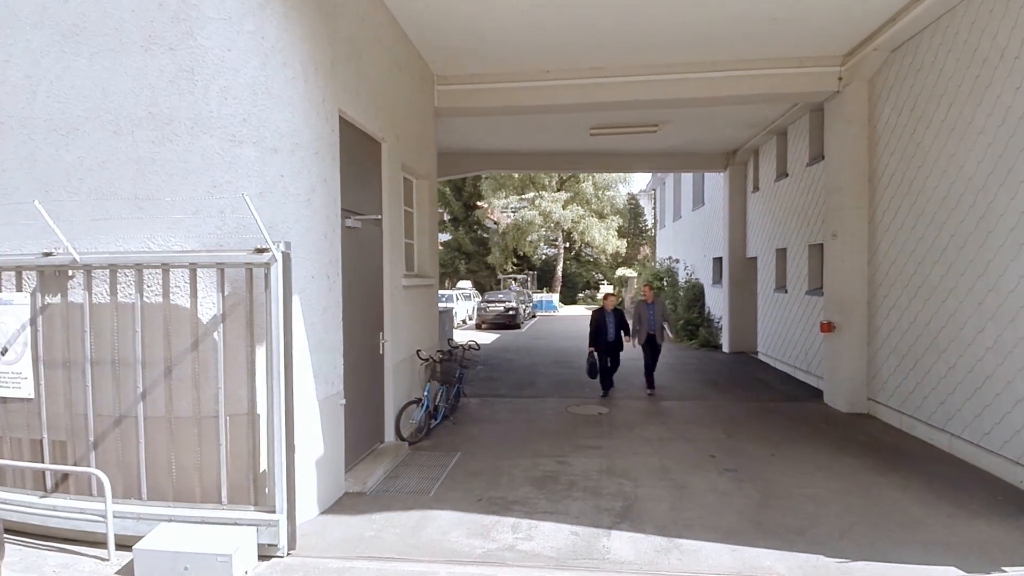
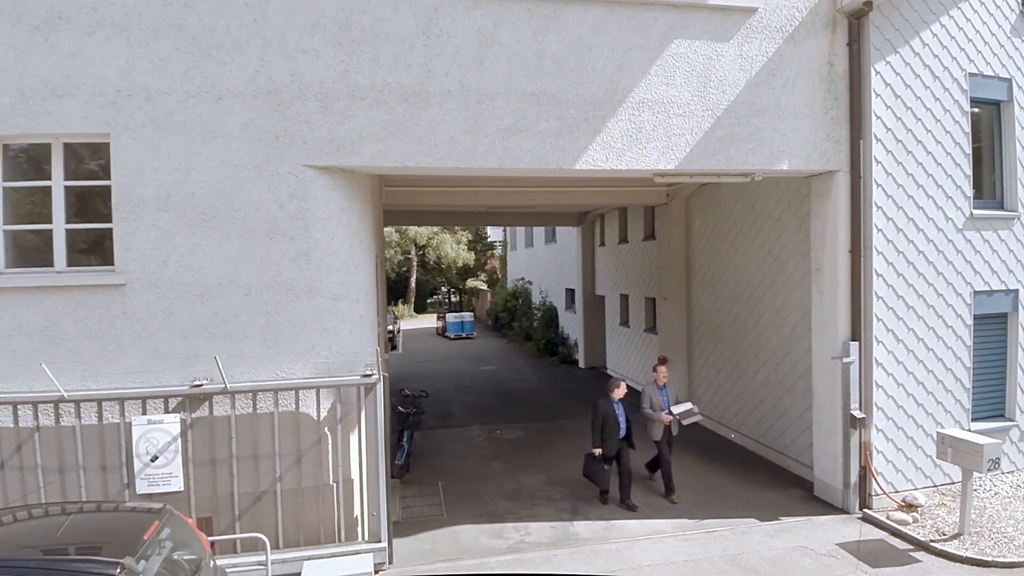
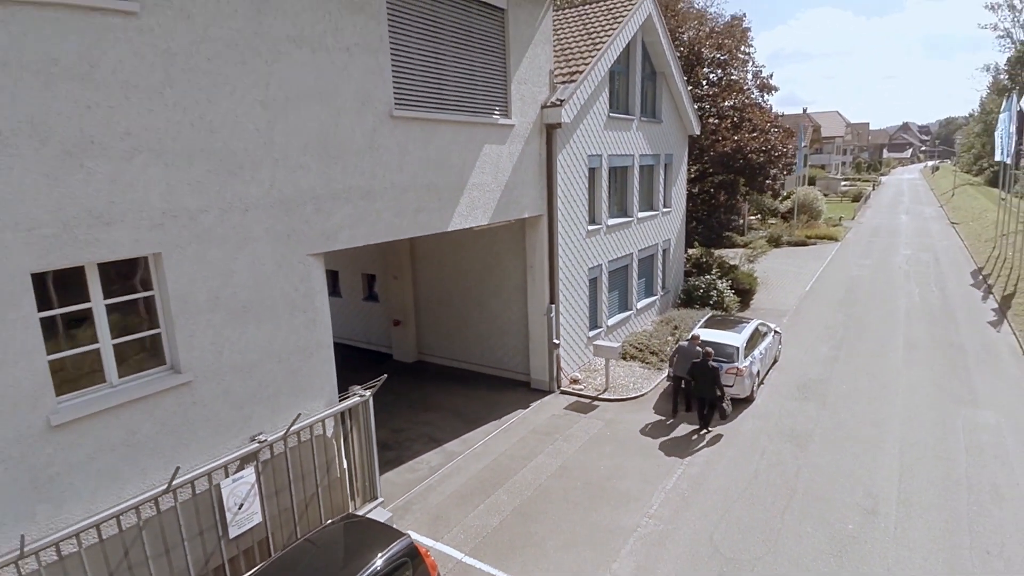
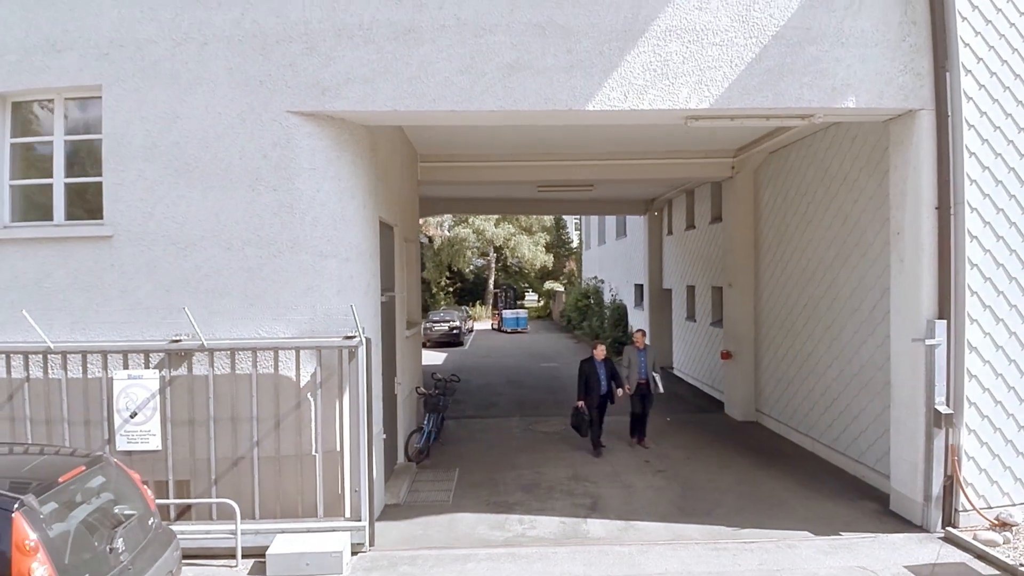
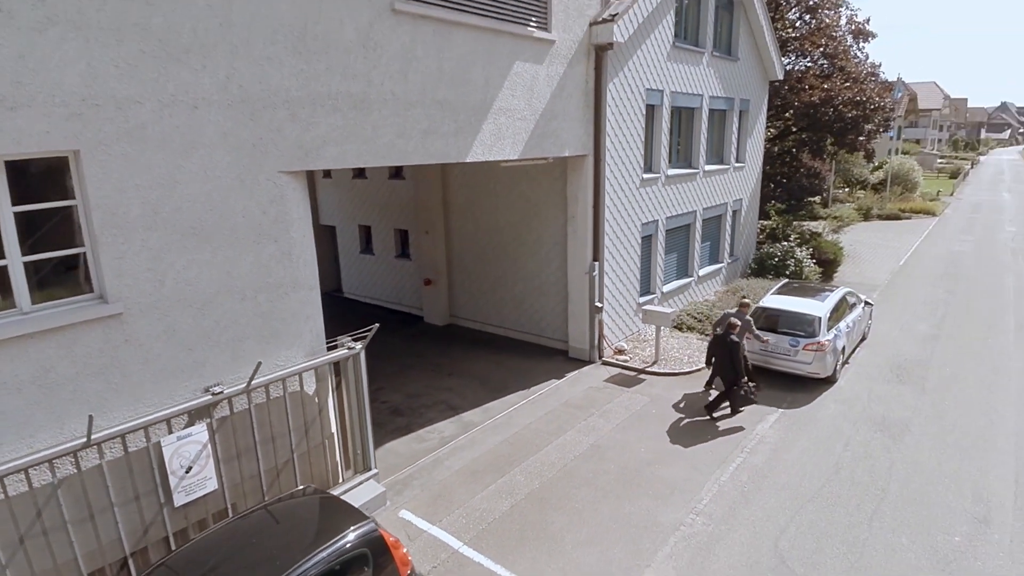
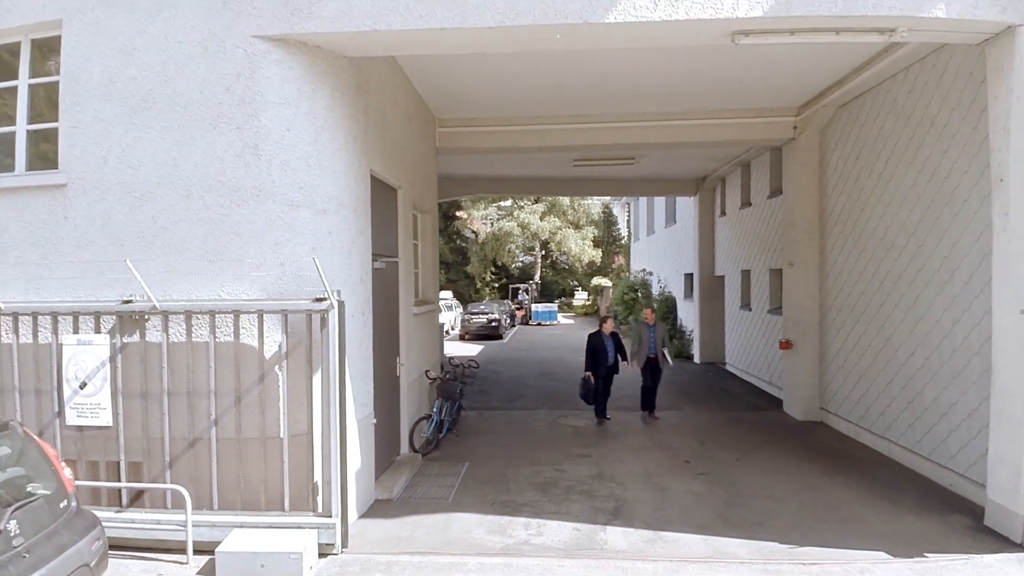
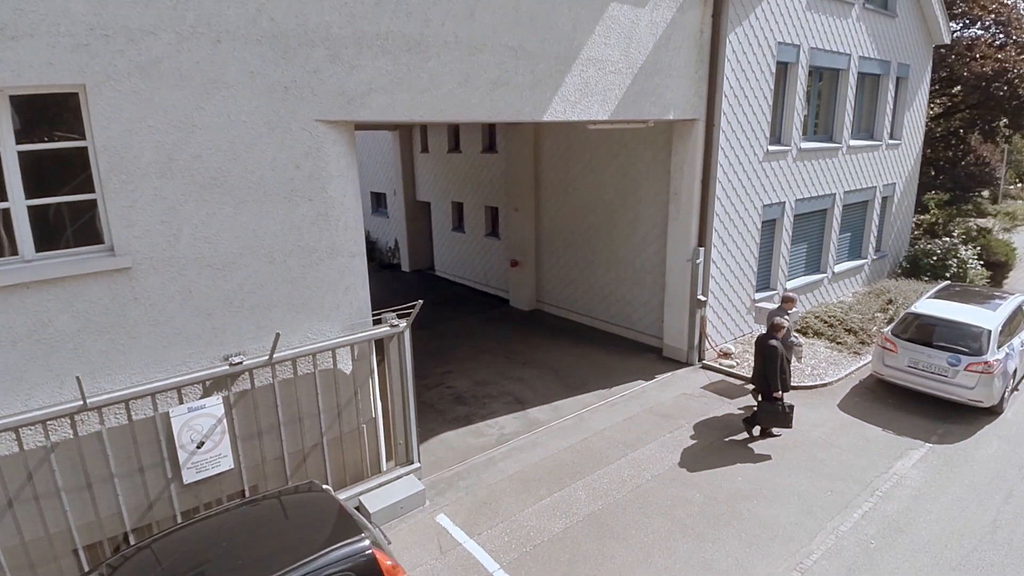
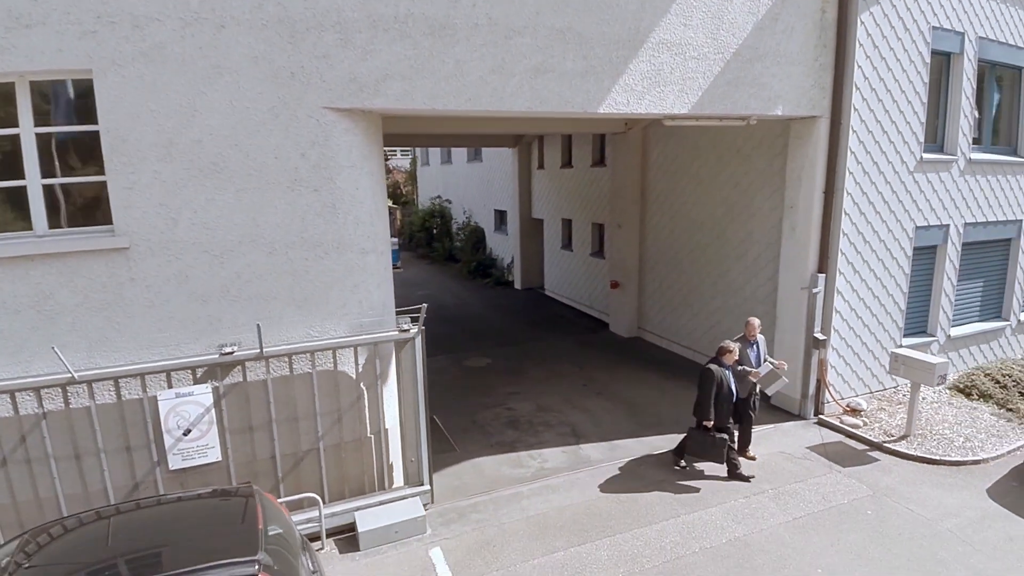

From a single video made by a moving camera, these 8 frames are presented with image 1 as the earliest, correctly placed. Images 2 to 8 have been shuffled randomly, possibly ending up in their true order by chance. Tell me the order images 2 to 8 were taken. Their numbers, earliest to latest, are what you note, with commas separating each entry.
6, 4, 2, 8, 7, 5, 3
